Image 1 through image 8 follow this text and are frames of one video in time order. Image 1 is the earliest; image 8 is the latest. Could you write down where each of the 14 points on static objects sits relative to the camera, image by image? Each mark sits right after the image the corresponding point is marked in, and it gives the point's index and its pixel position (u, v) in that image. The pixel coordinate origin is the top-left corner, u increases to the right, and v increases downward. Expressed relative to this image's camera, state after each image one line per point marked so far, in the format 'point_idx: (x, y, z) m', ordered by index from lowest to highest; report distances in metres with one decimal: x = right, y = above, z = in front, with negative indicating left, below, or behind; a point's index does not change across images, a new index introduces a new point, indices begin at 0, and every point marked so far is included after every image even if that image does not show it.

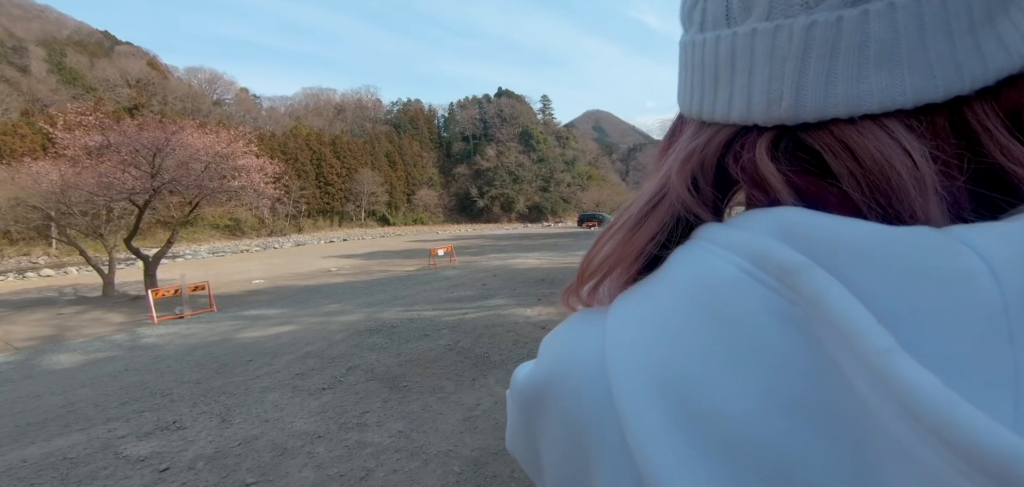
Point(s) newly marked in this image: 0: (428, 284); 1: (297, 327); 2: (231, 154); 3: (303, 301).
0: (-2.1, -1.0, +10.7) m
1: (-3.4, -1.3, +6.9) m
2: (-9.1, +2.9, +14.4) m
3: (-4.6, -1.2, +9.8) m
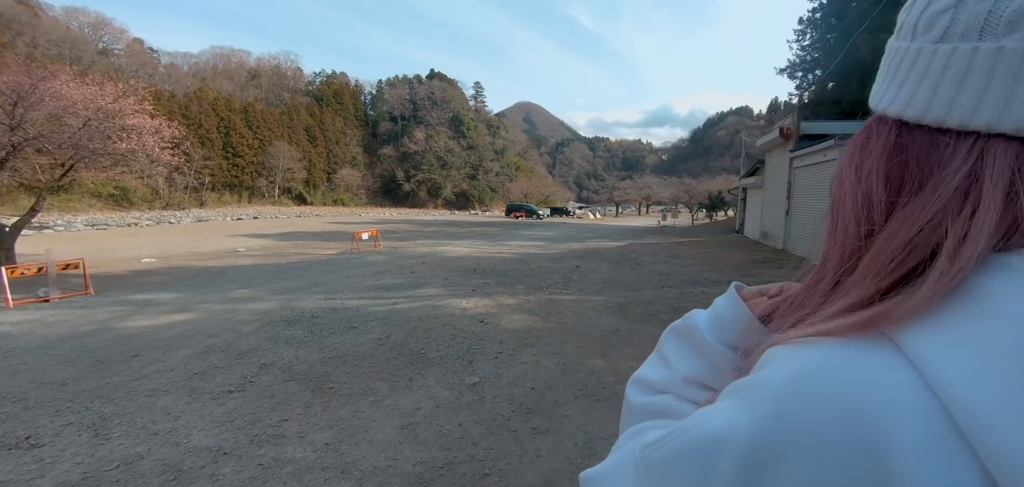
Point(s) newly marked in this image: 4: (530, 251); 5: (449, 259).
0: (-3.6, -0.6, +10.0) m
1: (-4.3, -1.0, +6.1) m
2: (-11.0, +3.7, +12.4) m
3: (-6.0, -0.8, +8.7) m
4: (+0.6, -0.2, +15.0) m
5: (-1.8, -0.4, +12.2) m
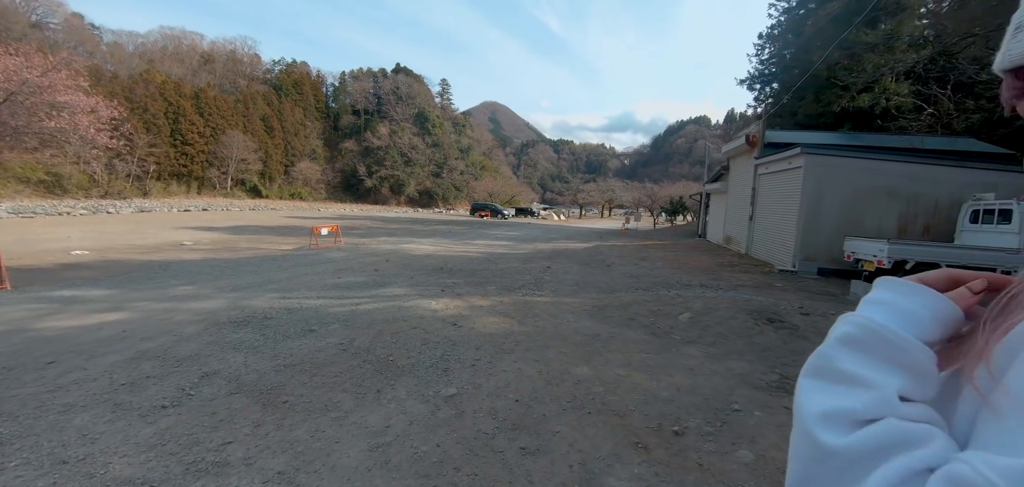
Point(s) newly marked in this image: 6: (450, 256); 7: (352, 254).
0: (-4.3, -0.5, +9.4) m
1: (-4.7, -0.9, +5.4) m
2: (-11.7, +4.0, +11.1) m
3: (-6.6, -0.6, +7.9) m
4: (-0.5, -0.2, +14.6) m
5: (-2.6, -0.4, +11.7) m
6: (-1.8, -0.3, +12.4) m
7: (-4.3, -0.3, +11.9) m
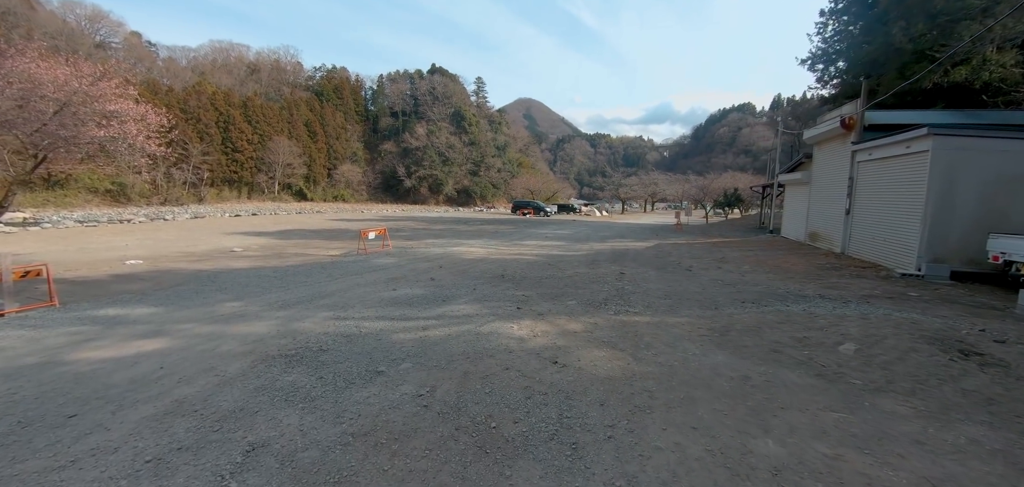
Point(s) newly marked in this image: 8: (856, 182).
0: (-3.0, -0.6, +8.7) m
1: (-3.6, -1.1, +4.7) m
2: (-10.3, +3.7, +11.0) m
3: (-5.3, -0.8, +7.3) m
4: (+1.3, -0.3, +13.6) m
5: (-1.1, -0.5, +10.9) m
6: (-0.2, -0.4, +11.5) m
7: (-2.8, -0.4, +11.2) m
8: (+8.6, +1.5, +11.1) m
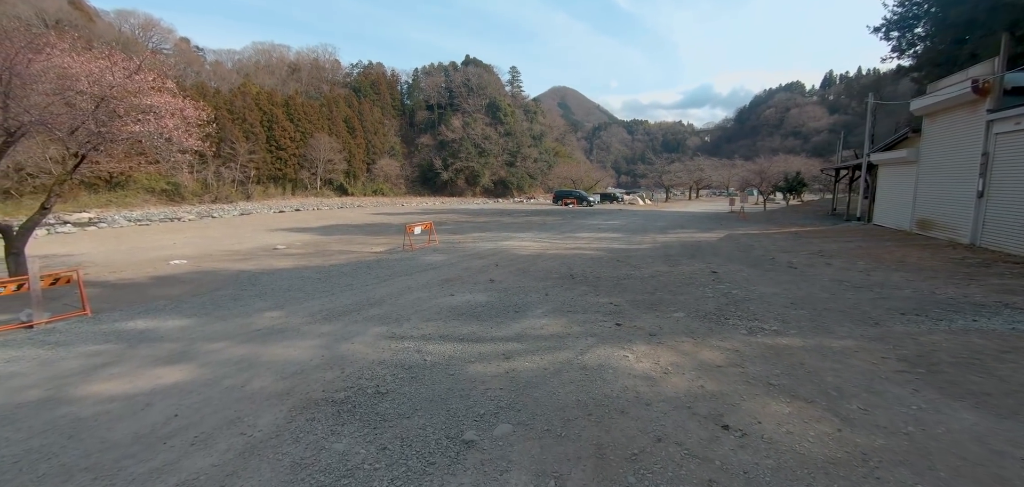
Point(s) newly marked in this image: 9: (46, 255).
0: (-1.7, -0.6, +7.7) m
1: (-2.7, -1.1, +3.8) m
2: (-8.9, +3.7, +10.5) m
3: (-4.2, -0.9, +6.6) m
4: (+2.8, -0.1, +12.3) m
5: (+0.3, -0.3, +9.8) m
6: (+1.2, -0.3, +10.3) m
7: (-1.4, -0.3, +10.2) m
8: (+9.9, +1.8, +9.1) m
9: (-14.3, -0.4, +13.6) m
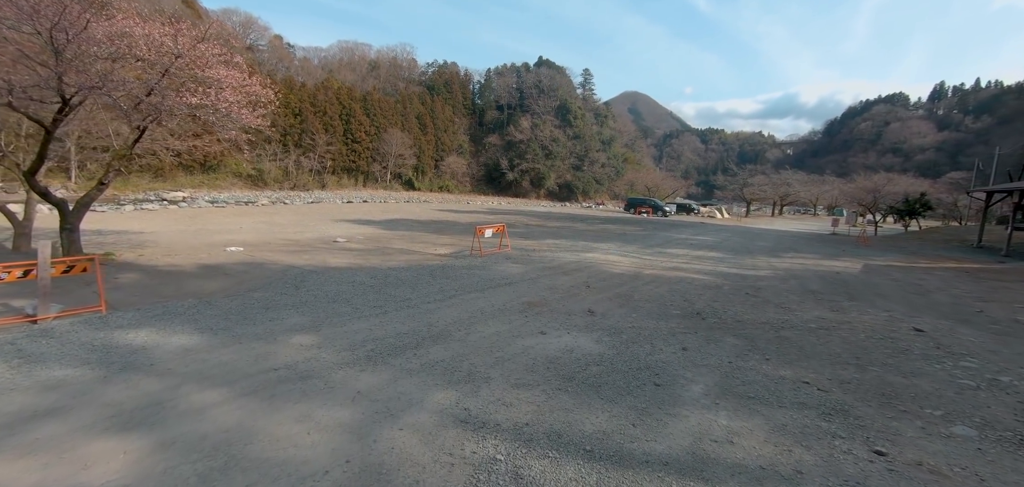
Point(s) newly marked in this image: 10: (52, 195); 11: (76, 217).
0: (-0.4, -0.7, +6.0) m
1: (-1.9, -1.1, +2.3) m
2: (-6.8, +4.1, +9.7) m
3: (-3.0, -0.8, +5.2) m
4: (+4.8, -0.6, +10.0) m
5: (+1.9, -0.6, +7.8) m
6: (+2.9, -0.7, +8.2) m
7: (+0.3, -0.5, +8.5) m
8: (+11.5, +0.8, +5.9) m
9: (-12.0, +0.4, +13.5) m
10: (-8.8, +0.9, +8.4) m
11: (-8.5, +0.5, +8.7) m
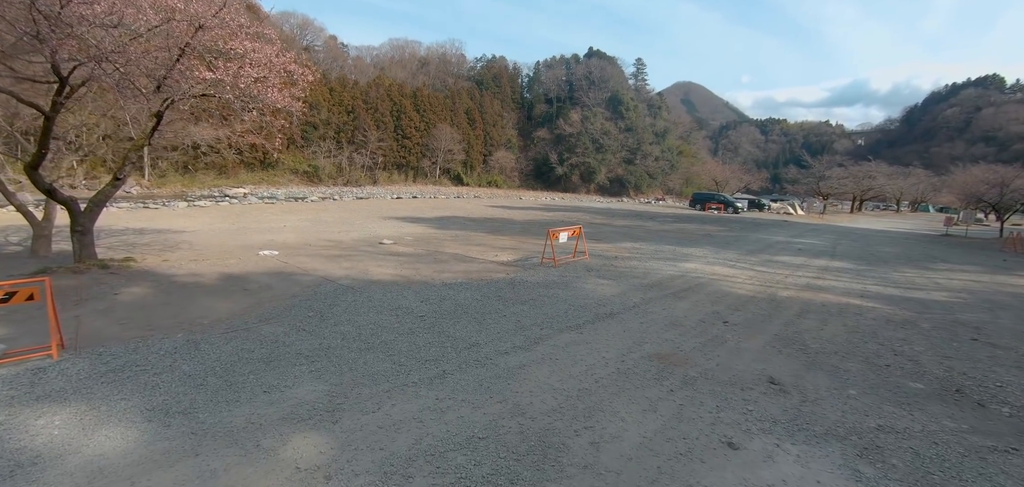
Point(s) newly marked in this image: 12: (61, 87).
0: (+0.7, -0.9, +4.1) m
1: (-1.2, -1.3, +0.5) m
2: (-5.3, +4.0, +8.3) m
3: (-2.0, -0.9, +3.5) m
4: (+6.2, -0.8, +7.4) m
5: (+3.1, -0.8, +5.6) m
6: (+4.1, -0.9, +5.9) m
7: (+1.6, -0.6, +6.4) m
8: (+12.5, +0.5, +2.7) m
9: (-10.1, +0.4, +12.7) m
10: (-7.4, +0.8, +7.3) m
11: (-7.1, +0.5, +7.5) m
12: (-6.4, +2.2, +6.3) m
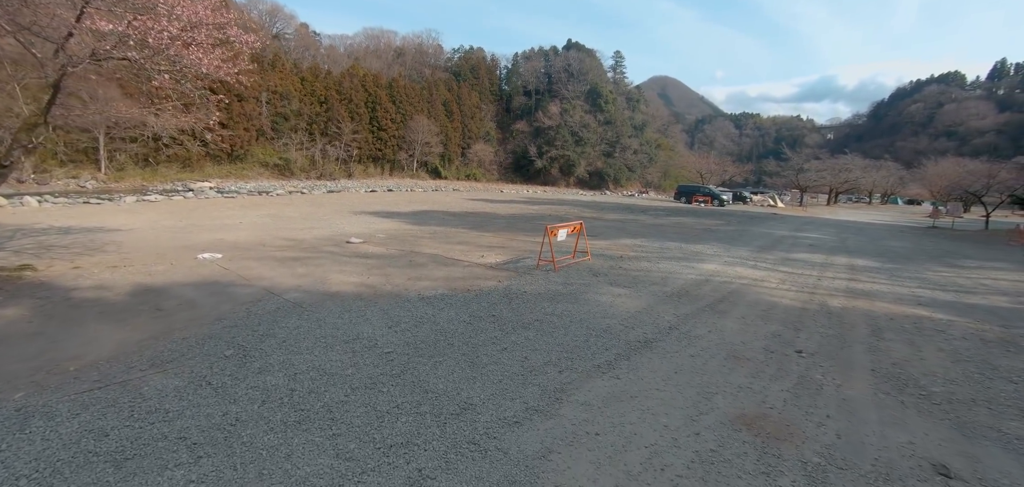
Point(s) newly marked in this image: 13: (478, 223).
0: (+0.7, -1.0, +2.8) m
1: (-1.0, -1.4, -0.8) m
2: (-5.5, +3.9, +6.7) m
3: (-1.9, -1.0, +2.1) m
4: (+6.1, -0.7, +6.4) m
5: (+3.1, -0.8, +4.4) m
6: (+4.1, -0.9, +4.8) m
7: (+1.6, -0.6, +5.1) m
8: (+12.6, +0.5, +2.0) m
9: (-10.4, +0.4, +10.9) m
10: (-7.5, +0.8, +5.6) m
11: (-7.2, +0.4, +5.8) m
12: (-6.4, +2.1, +4.6) m
13: (-0.9, +0.5, +12.8) m
